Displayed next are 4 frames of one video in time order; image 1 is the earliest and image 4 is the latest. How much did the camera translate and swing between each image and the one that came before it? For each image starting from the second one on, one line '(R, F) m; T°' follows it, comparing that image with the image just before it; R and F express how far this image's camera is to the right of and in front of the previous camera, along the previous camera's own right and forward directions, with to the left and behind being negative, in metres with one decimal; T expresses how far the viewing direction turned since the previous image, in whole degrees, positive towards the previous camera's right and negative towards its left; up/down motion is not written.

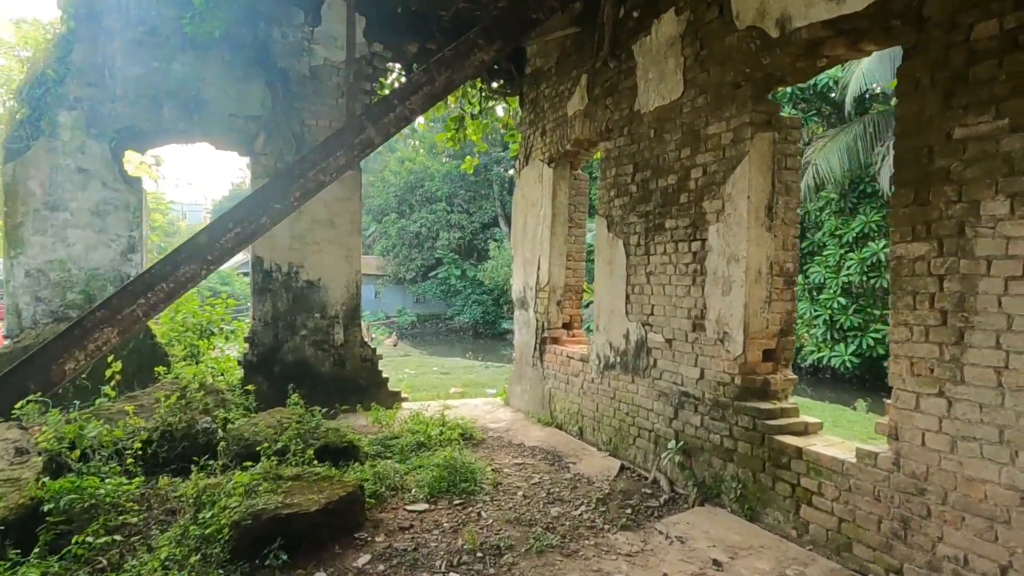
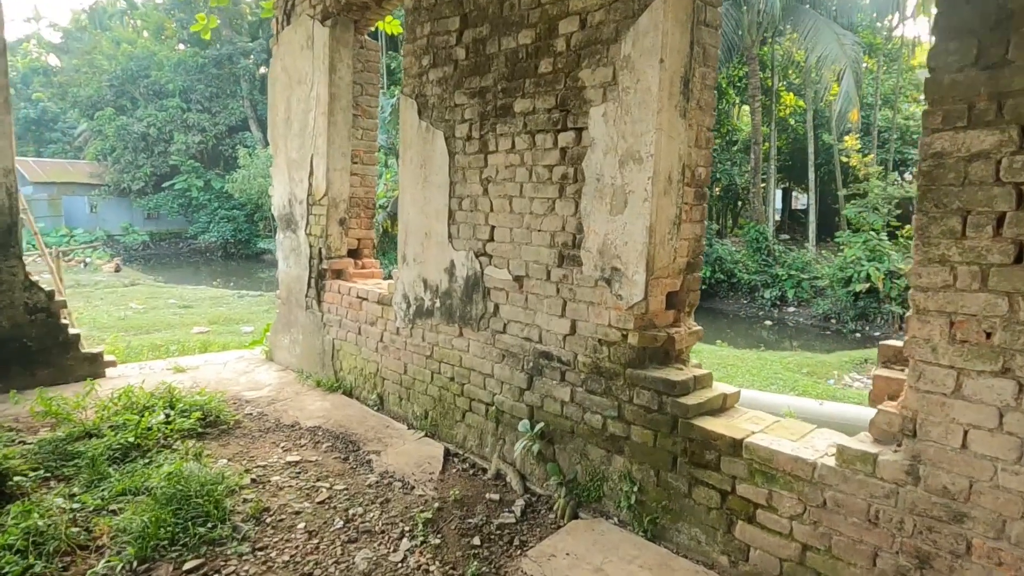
(0.0, +1.4) m; +20°
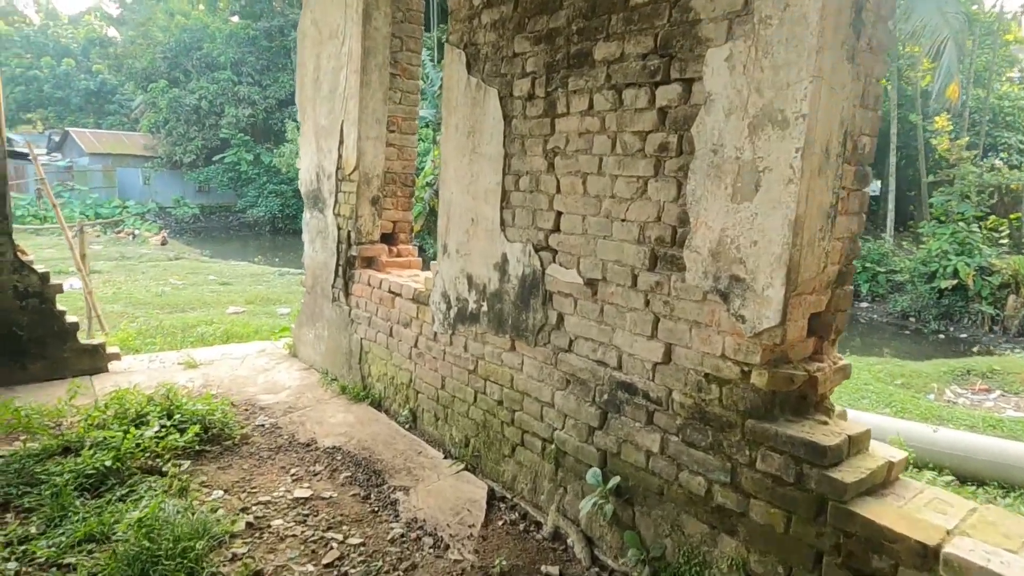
(-0.1, +0.7) m; -4°
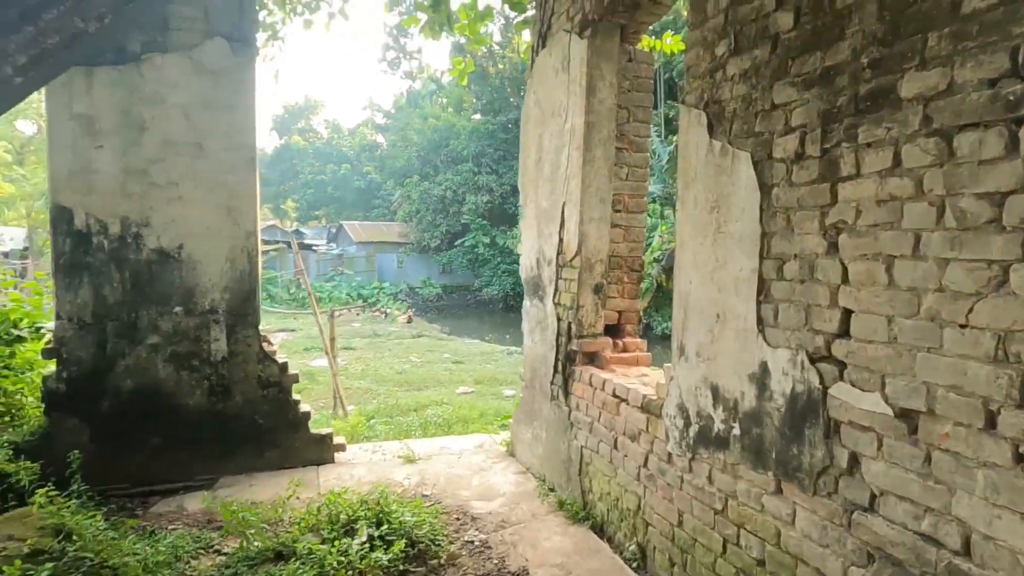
(-0.1, +0.4) m; -19°
